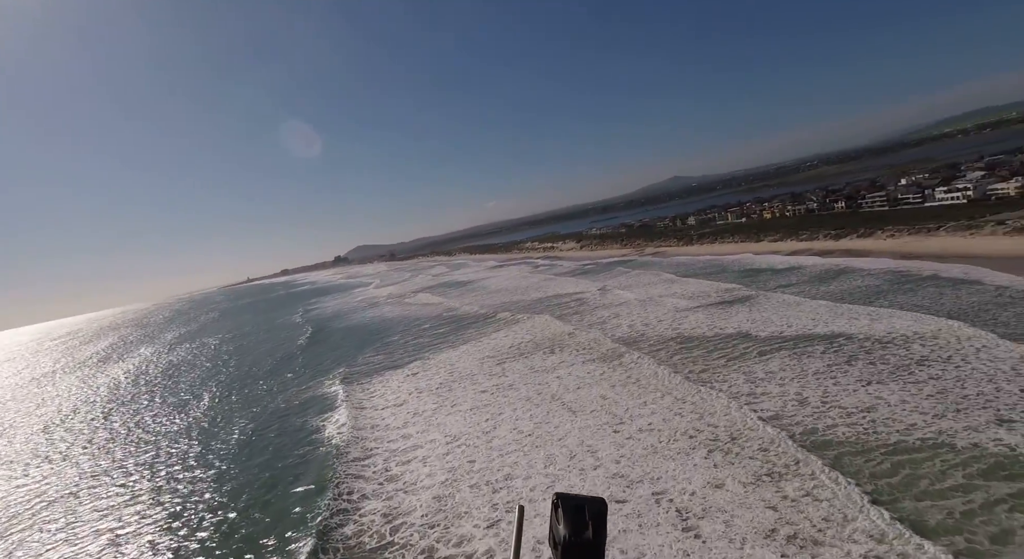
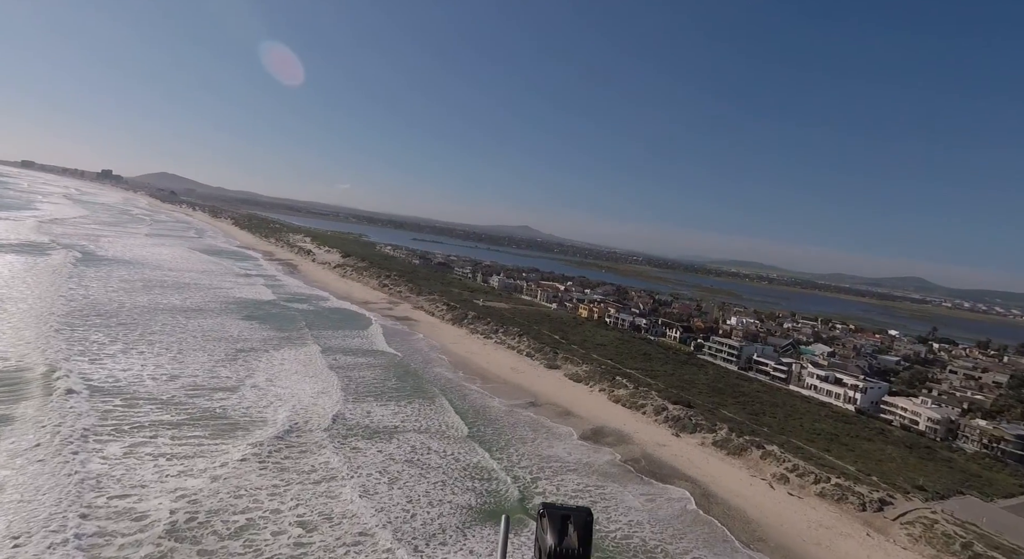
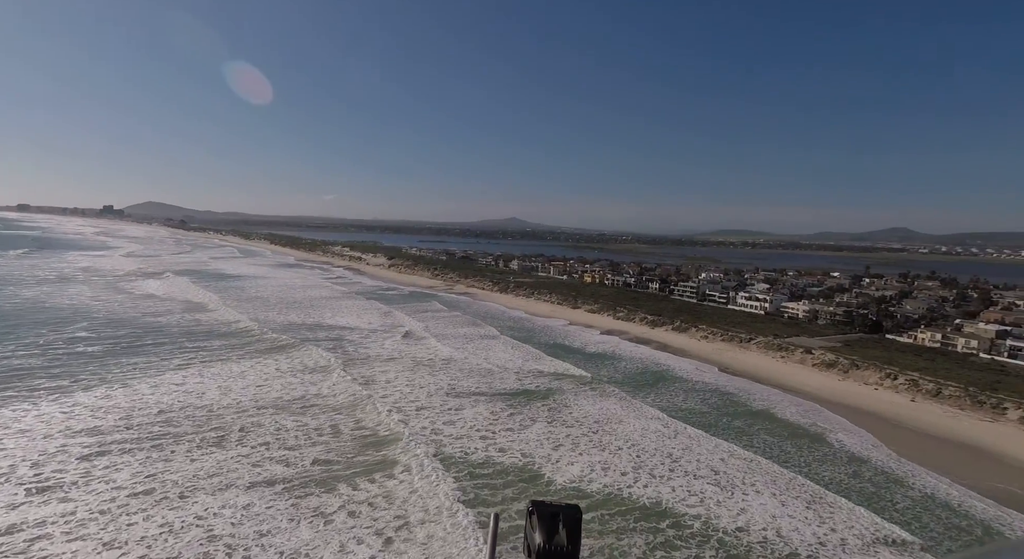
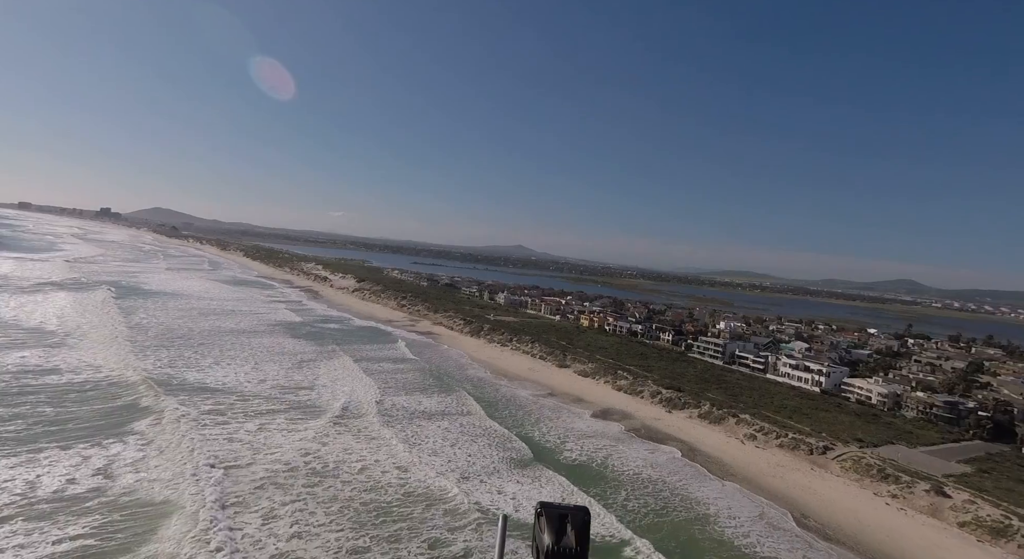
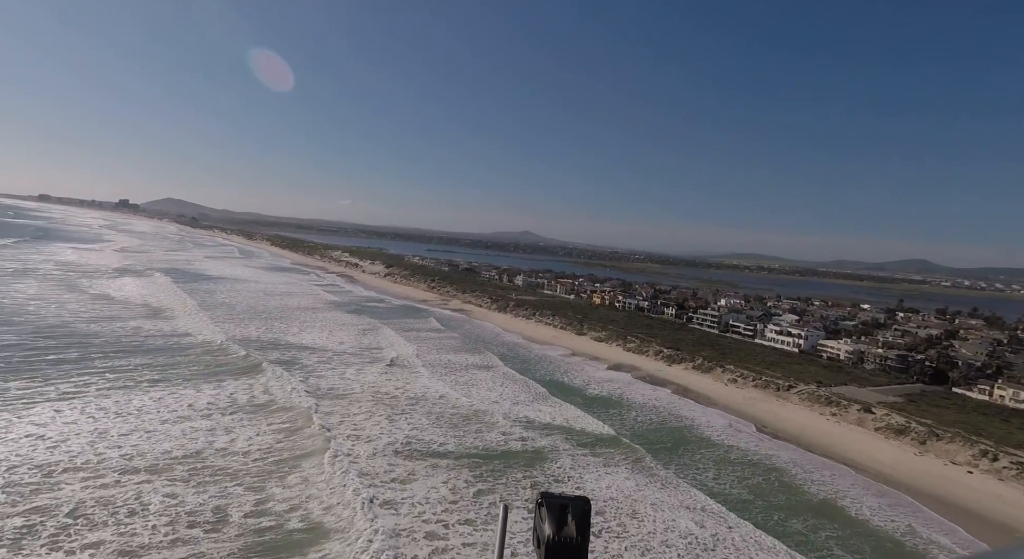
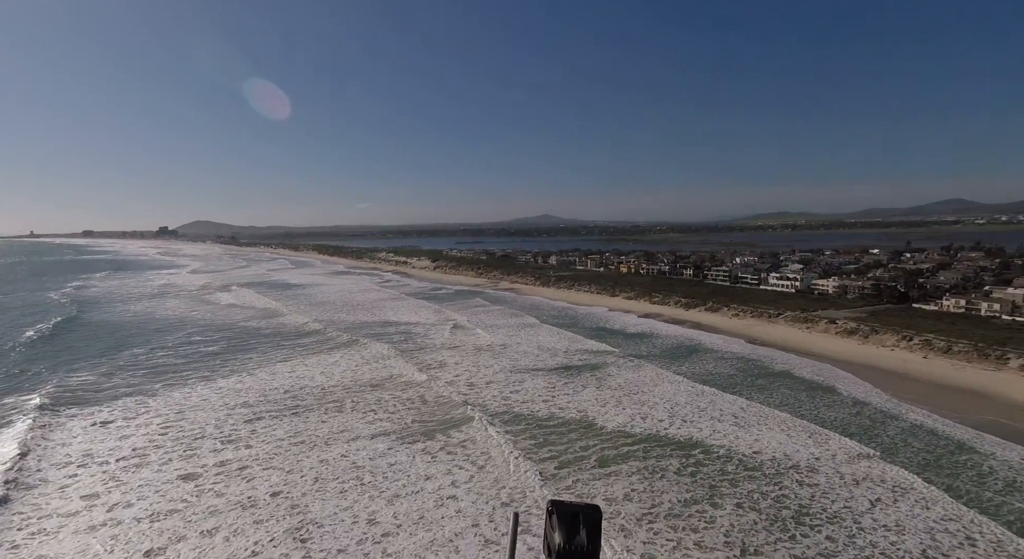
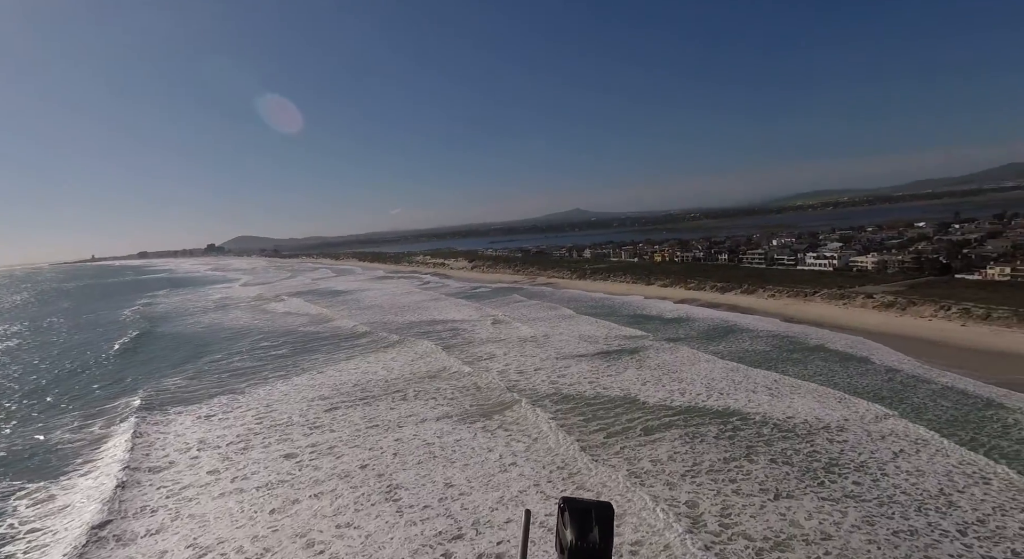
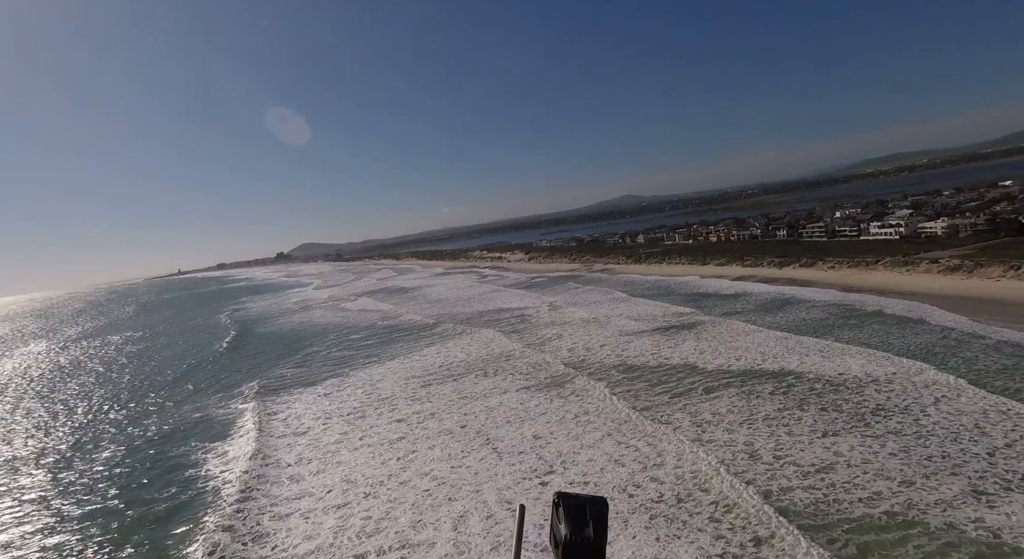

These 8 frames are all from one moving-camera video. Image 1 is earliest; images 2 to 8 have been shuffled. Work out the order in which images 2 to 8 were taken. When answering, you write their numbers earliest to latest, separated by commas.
8, 7, 6, 3, 5, 4, 2
